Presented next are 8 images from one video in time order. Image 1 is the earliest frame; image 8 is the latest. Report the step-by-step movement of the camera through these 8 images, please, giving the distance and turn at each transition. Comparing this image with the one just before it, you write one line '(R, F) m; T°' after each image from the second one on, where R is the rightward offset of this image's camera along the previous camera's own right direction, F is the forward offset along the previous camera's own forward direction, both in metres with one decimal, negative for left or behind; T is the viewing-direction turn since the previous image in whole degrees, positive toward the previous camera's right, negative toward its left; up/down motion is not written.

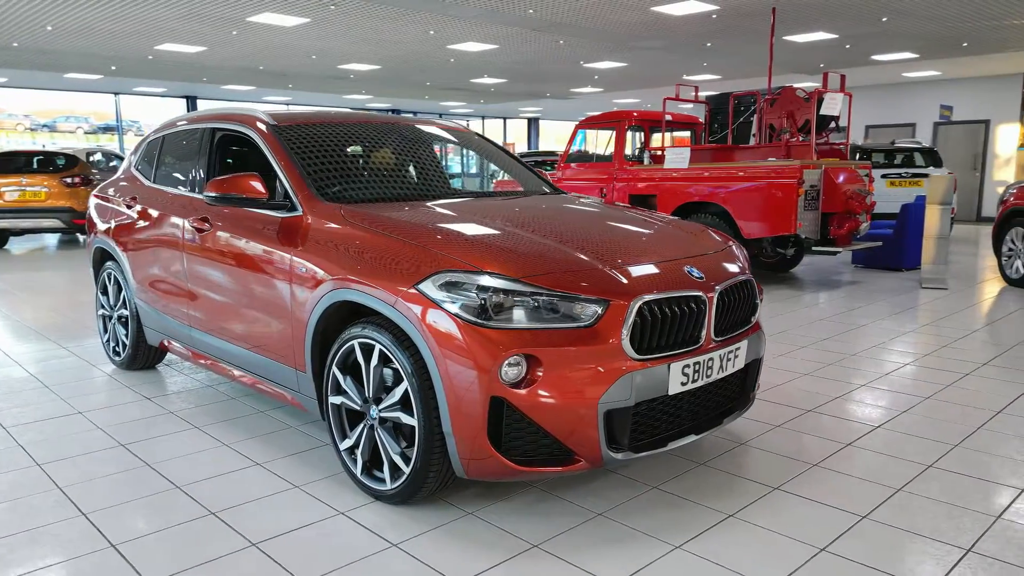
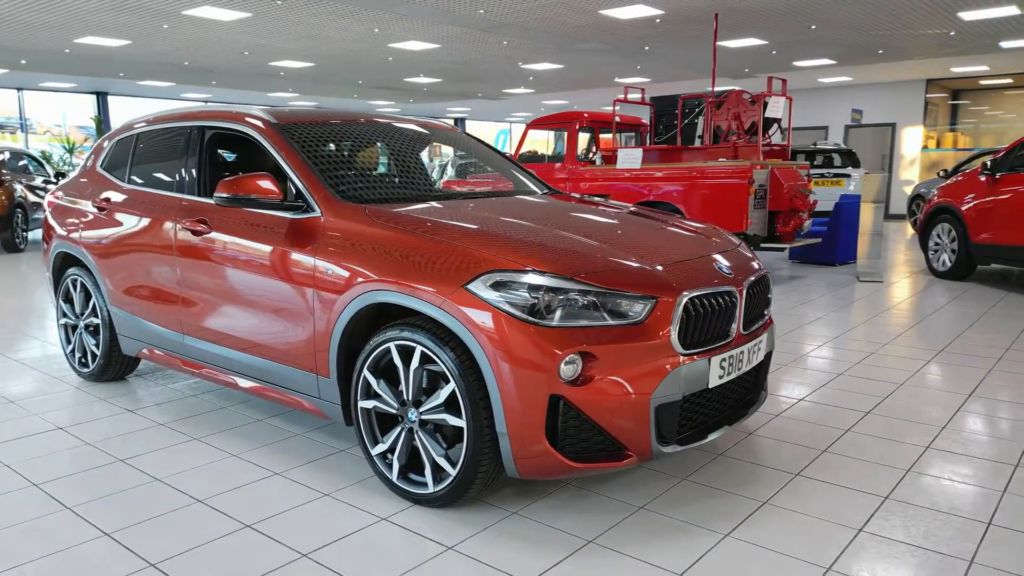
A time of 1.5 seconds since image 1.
(-0.4, 0.0) m; +6°
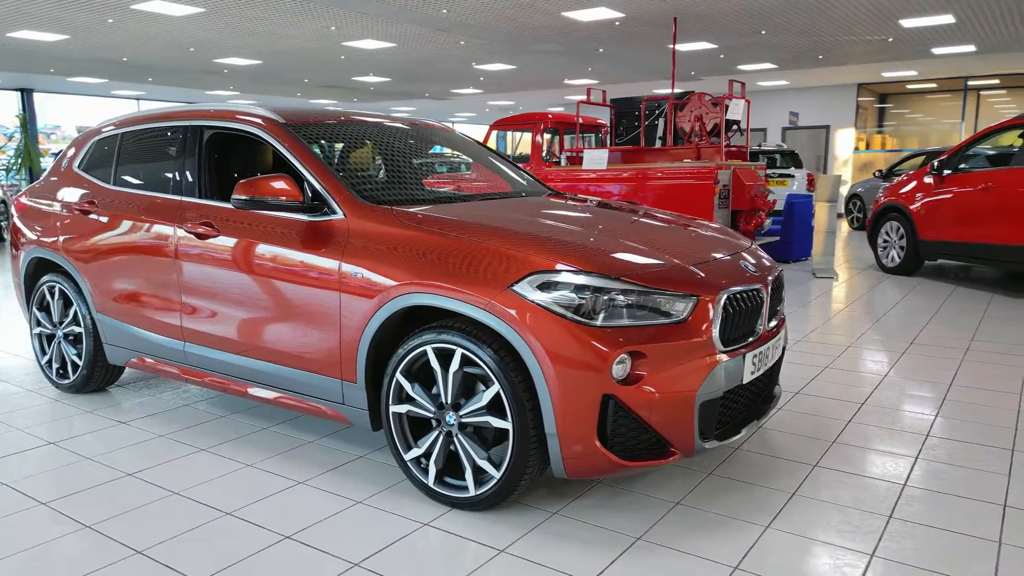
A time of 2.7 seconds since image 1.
(-0.3, 0.0) m; +5°
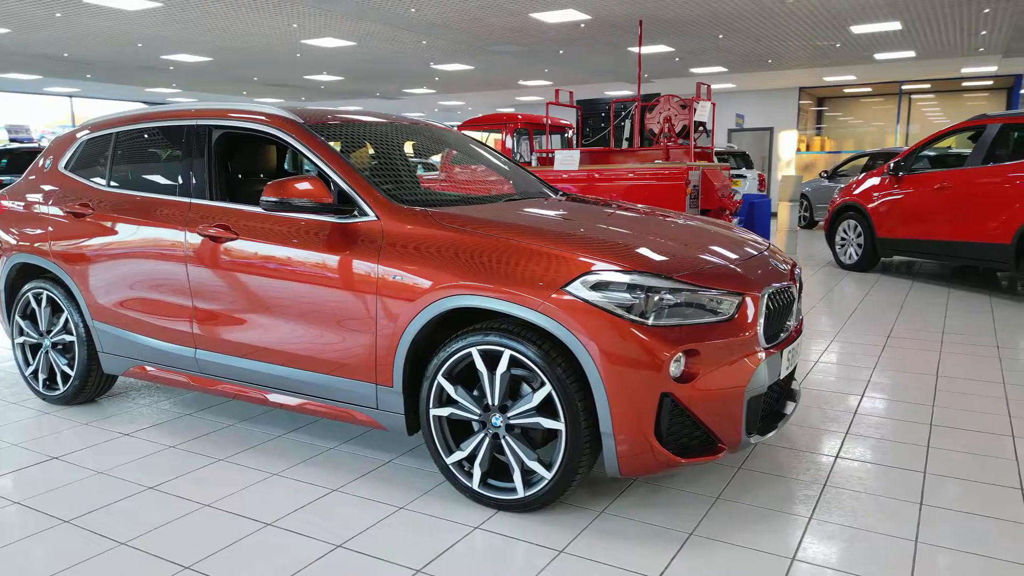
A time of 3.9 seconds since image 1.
(-0.3, 0.0) m; +4°
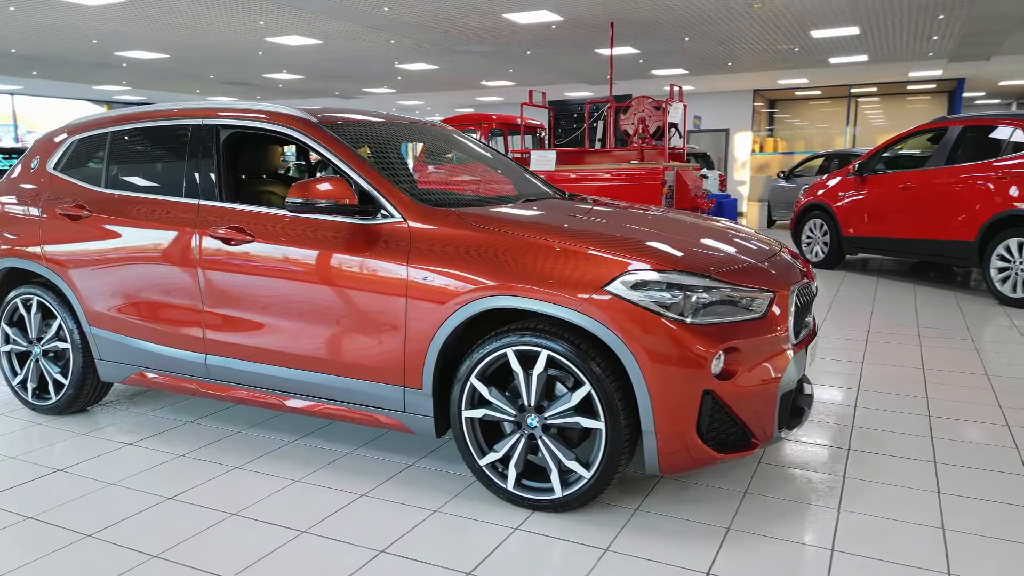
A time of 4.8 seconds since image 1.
(-0.3, 0.0) m; +4°
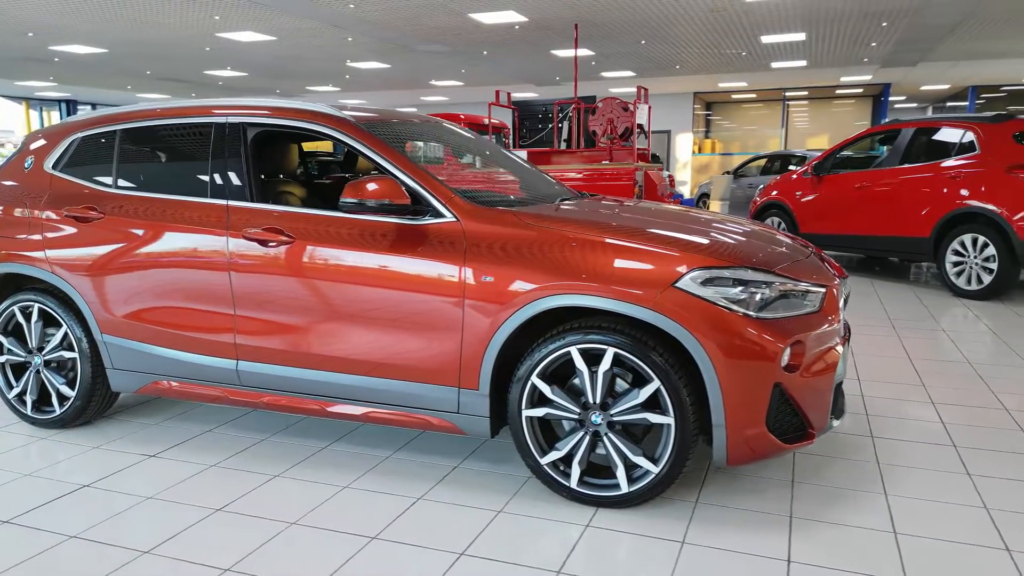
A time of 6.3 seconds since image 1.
(-0.4, 0.0) m; +5°
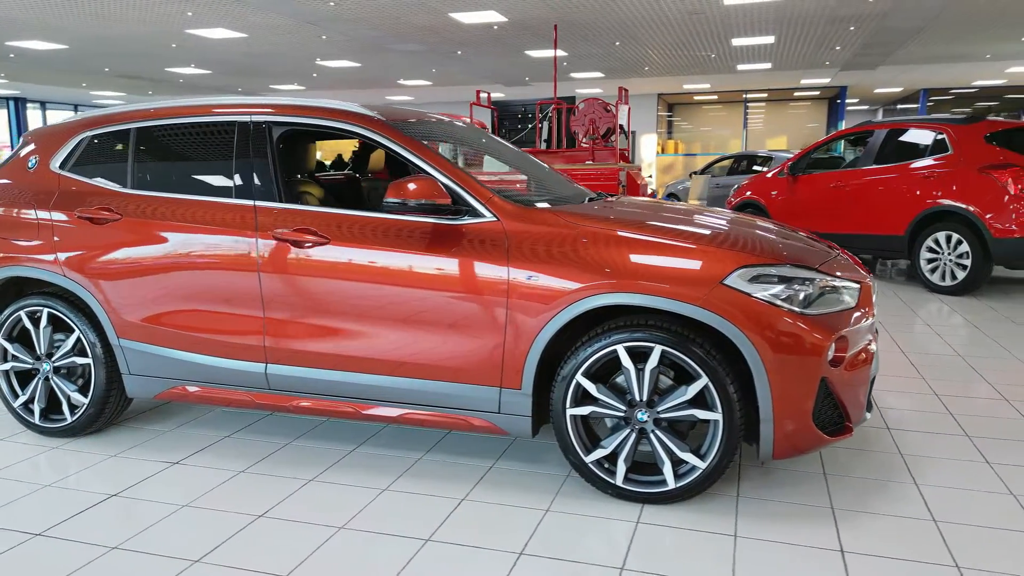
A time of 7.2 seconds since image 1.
(-0.3, 0.0) m; +3°
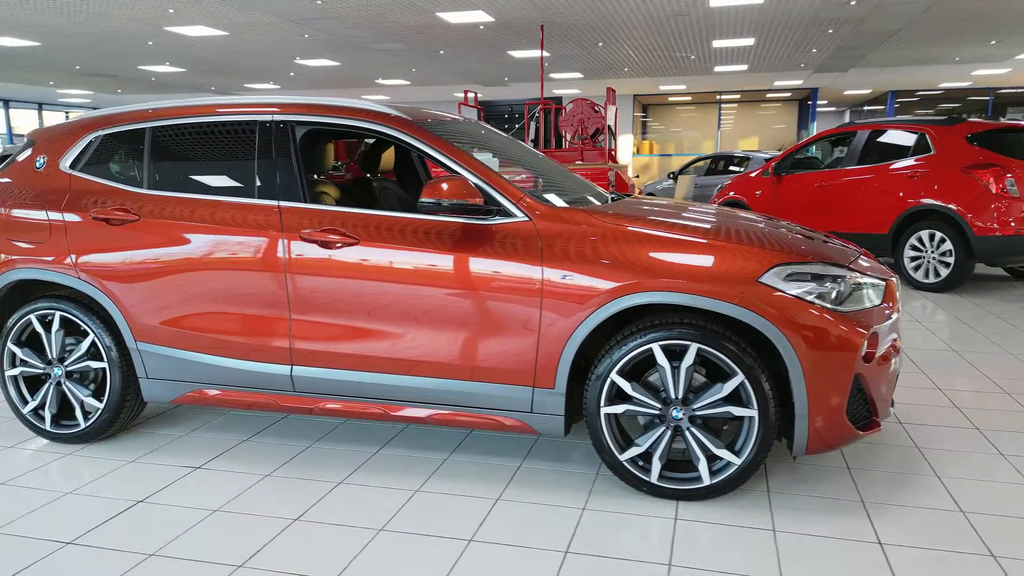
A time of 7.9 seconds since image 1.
(-0.2, 0.0) m; +2°
